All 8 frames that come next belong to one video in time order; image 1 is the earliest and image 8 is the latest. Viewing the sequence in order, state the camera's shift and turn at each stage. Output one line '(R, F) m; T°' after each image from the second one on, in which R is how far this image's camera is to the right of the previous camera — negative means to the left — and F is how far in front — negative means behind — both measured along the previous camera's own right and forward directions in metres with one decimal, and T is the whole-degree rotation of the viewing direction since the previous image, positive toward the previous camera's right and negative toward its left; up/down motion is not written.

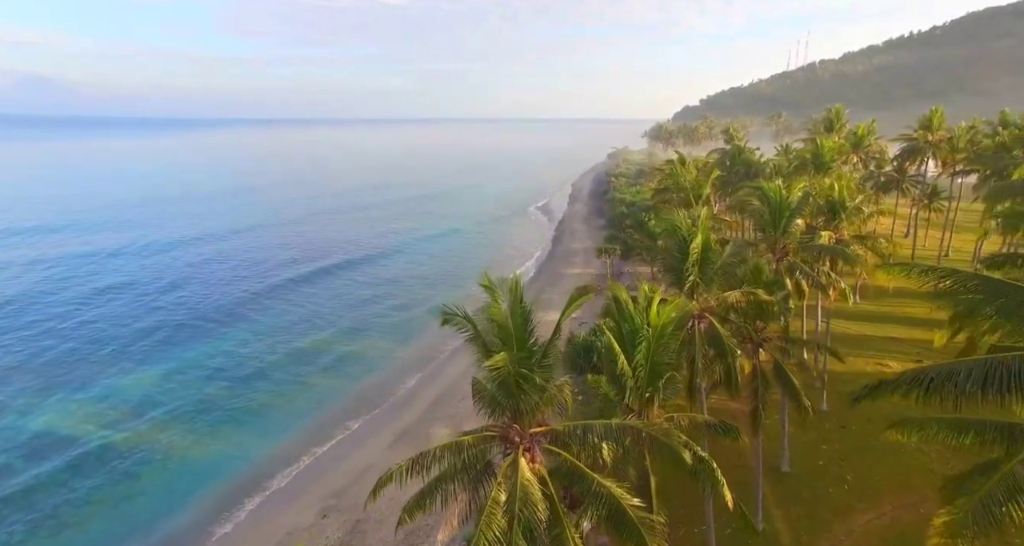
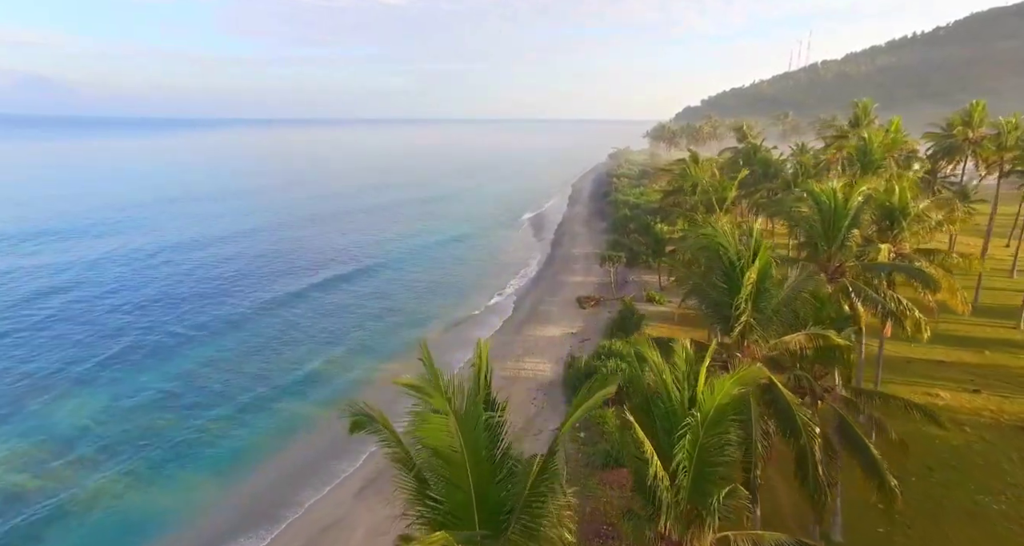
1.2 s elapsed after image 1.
(+0.3, +3.8) m; 0°
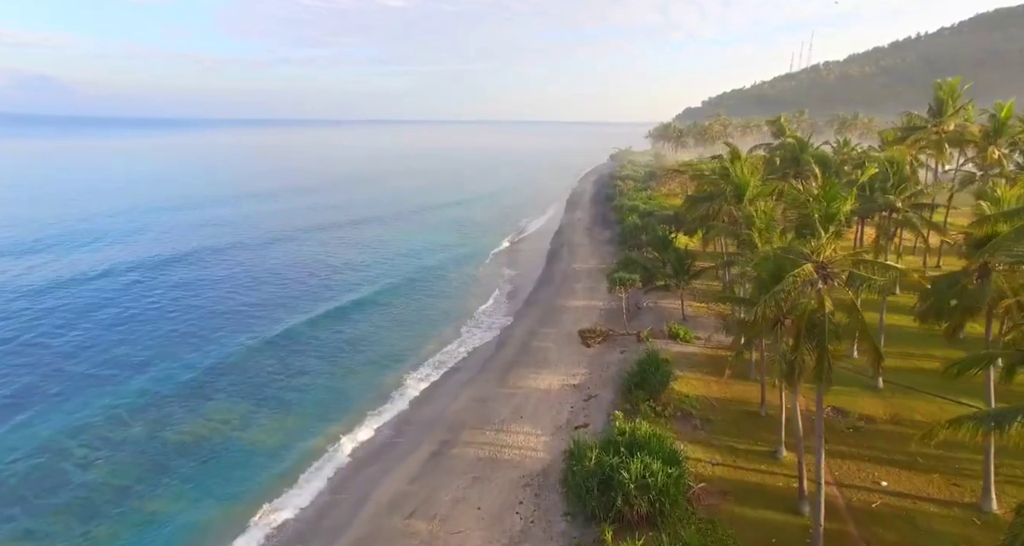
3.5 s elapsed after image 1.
(+0.8, +8.7) m; 0°
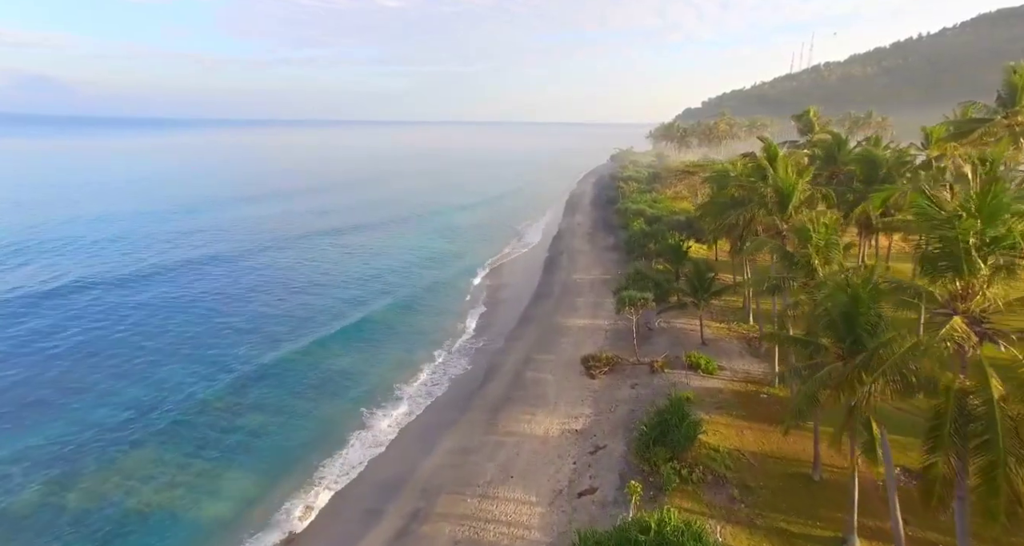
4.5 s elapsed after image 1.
(+0.4, +4.8) m; 0°
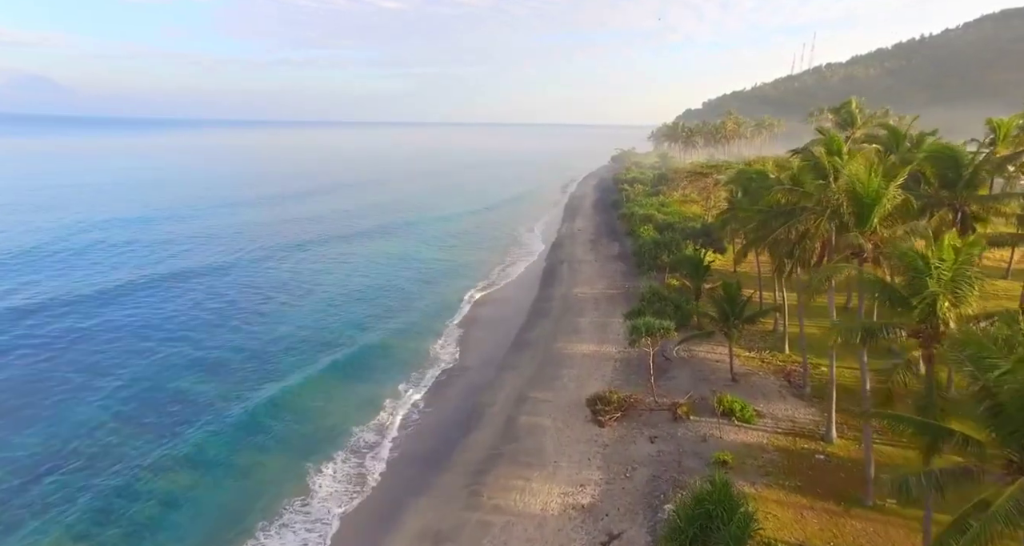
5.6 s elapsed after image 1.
(+0.4, +5.1) m; 0°
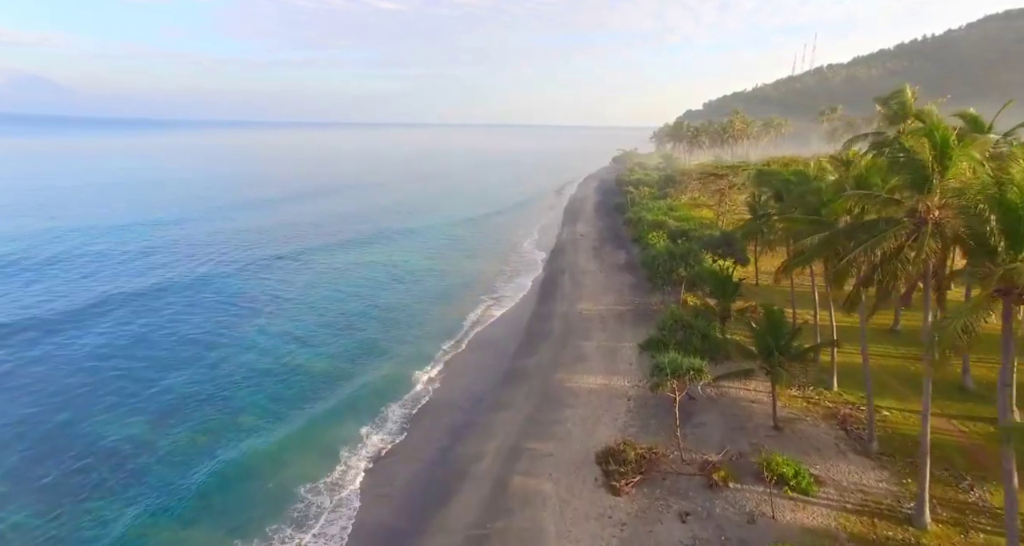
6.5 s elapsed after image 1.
(+0.3, +4.7) m; 0°
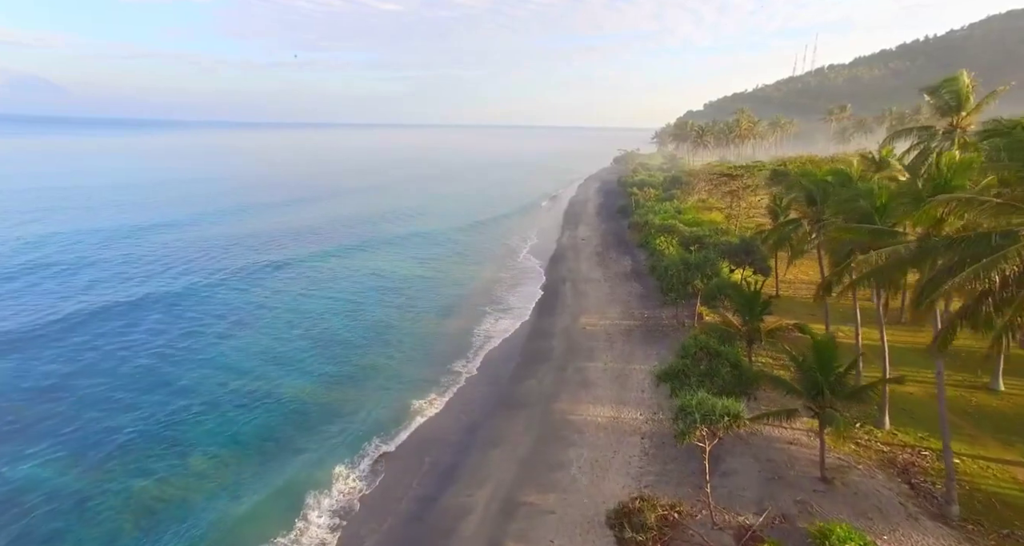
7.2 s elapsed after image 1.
(+0.2, +3.5) m; 0°
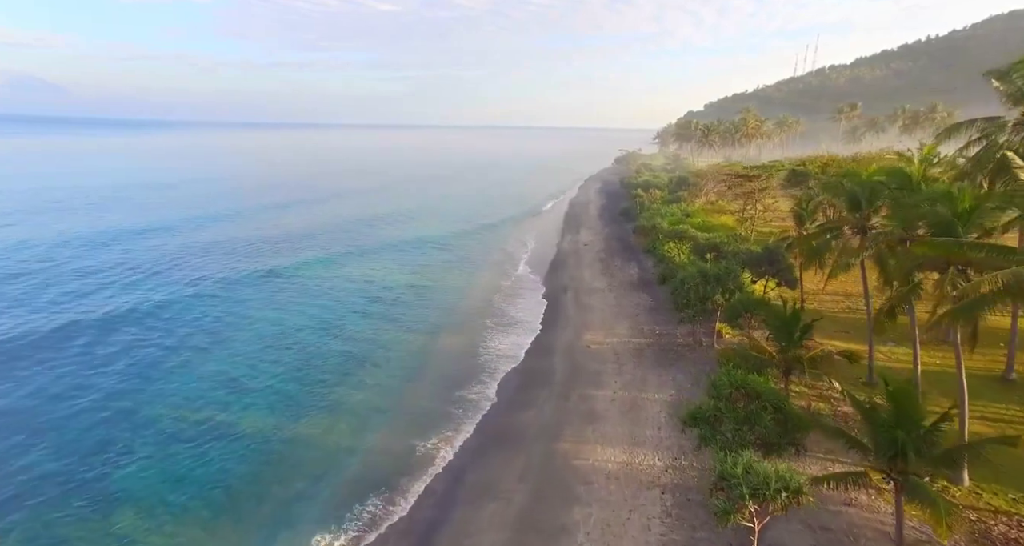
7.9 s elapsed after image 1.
(+0.2, +3.6) m; 0°
